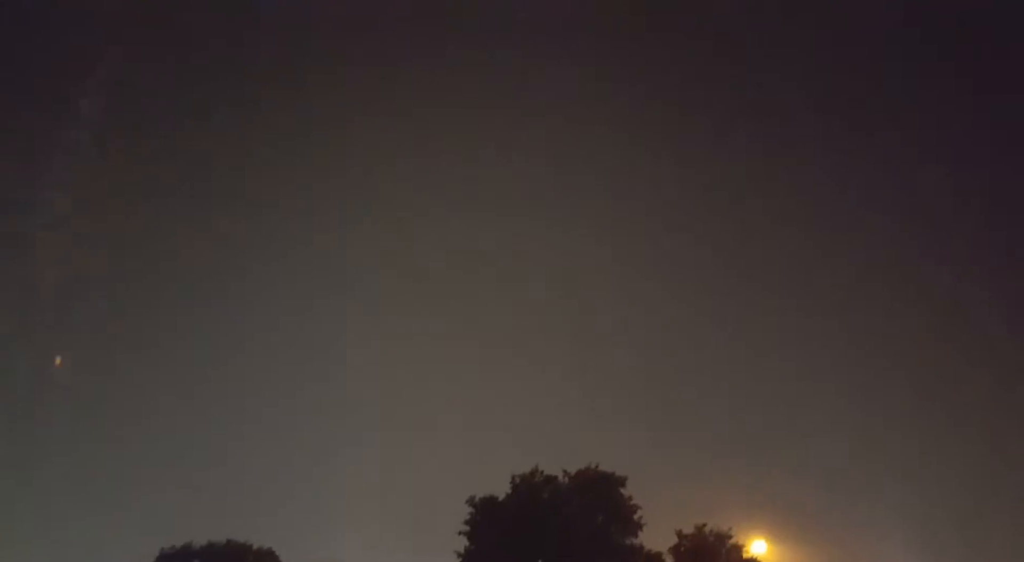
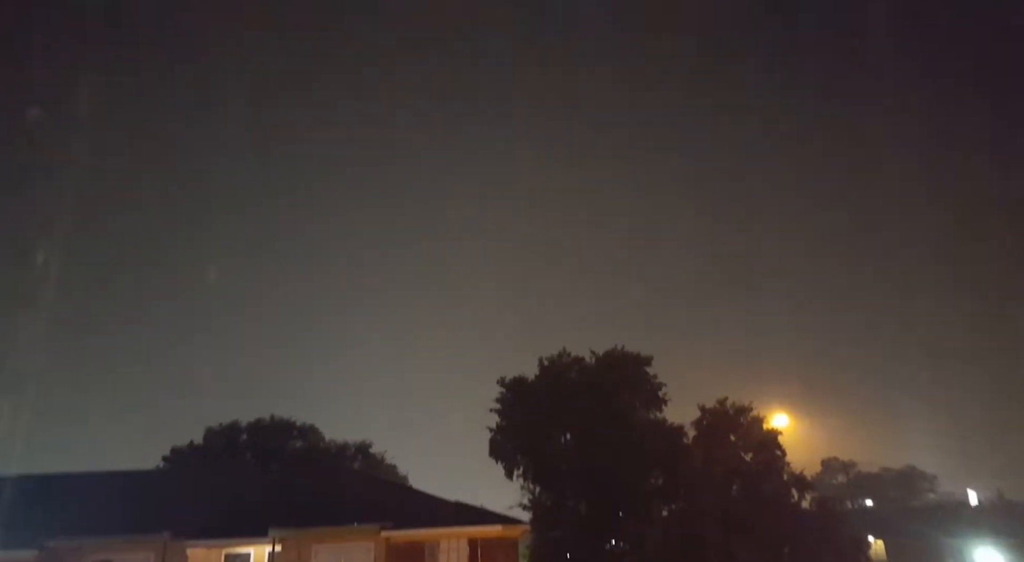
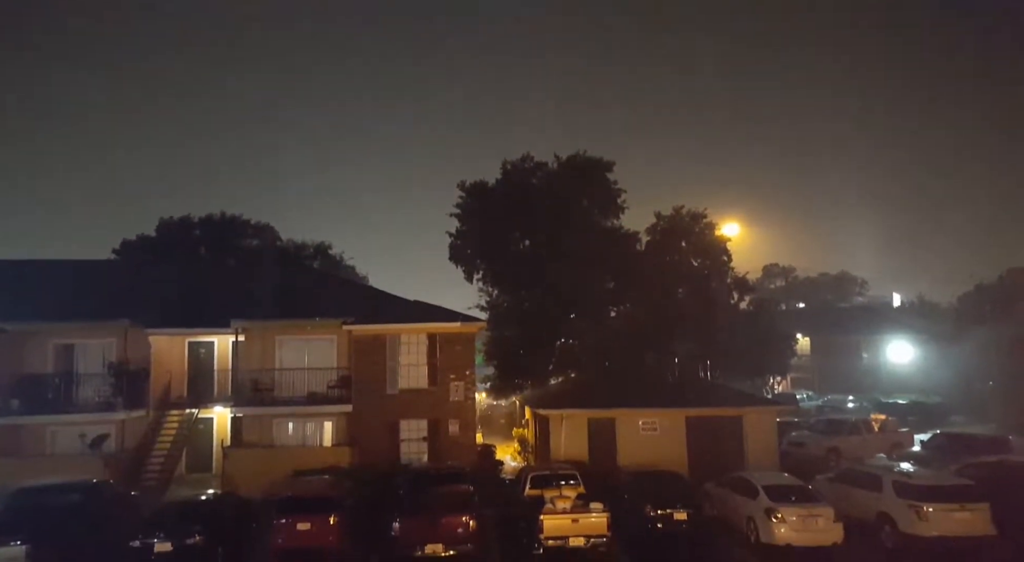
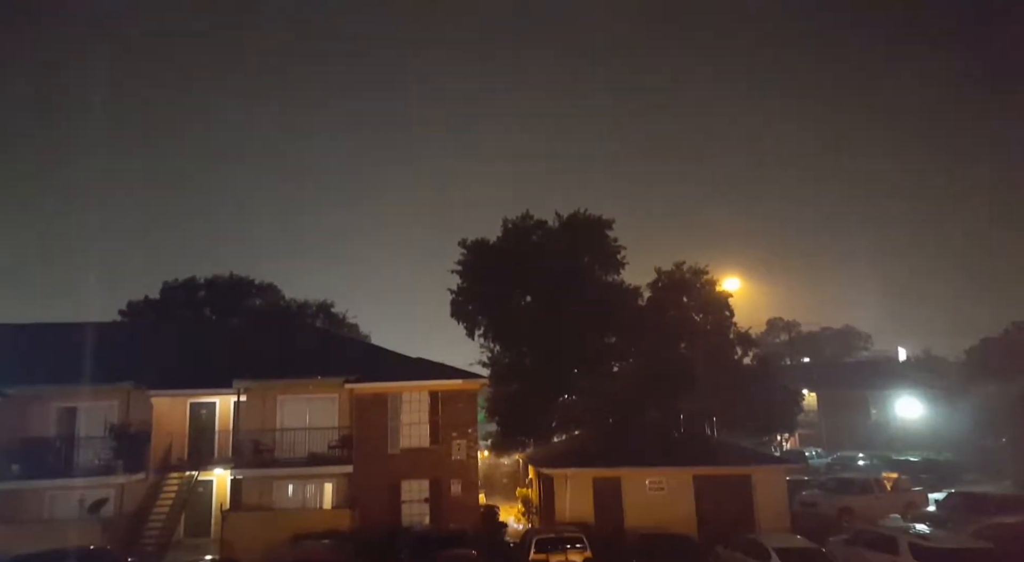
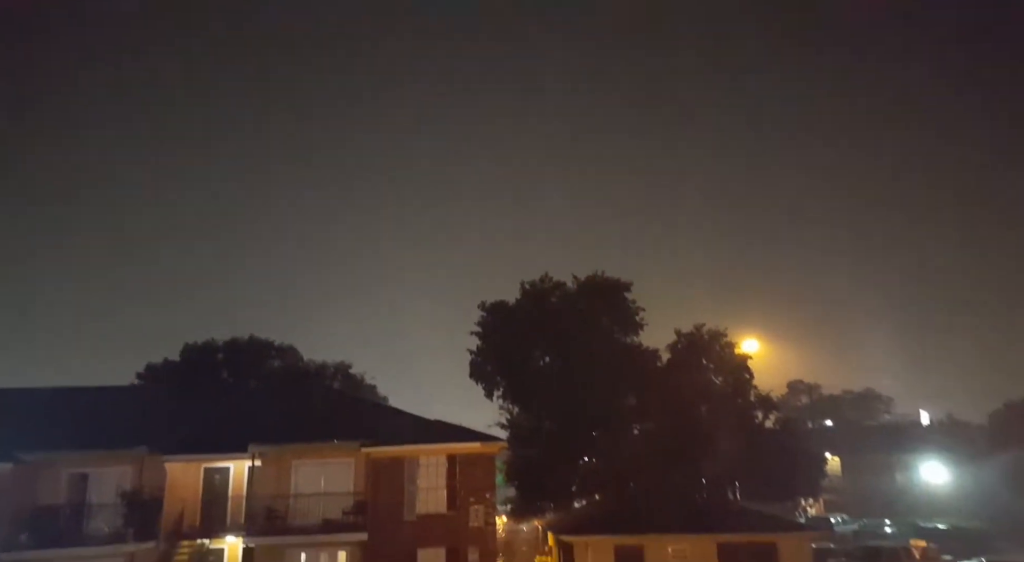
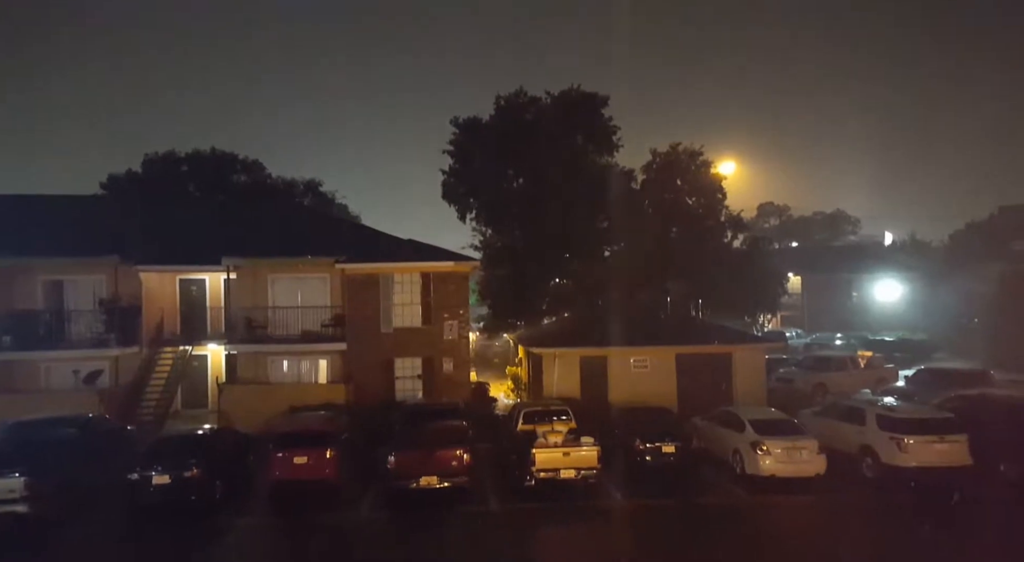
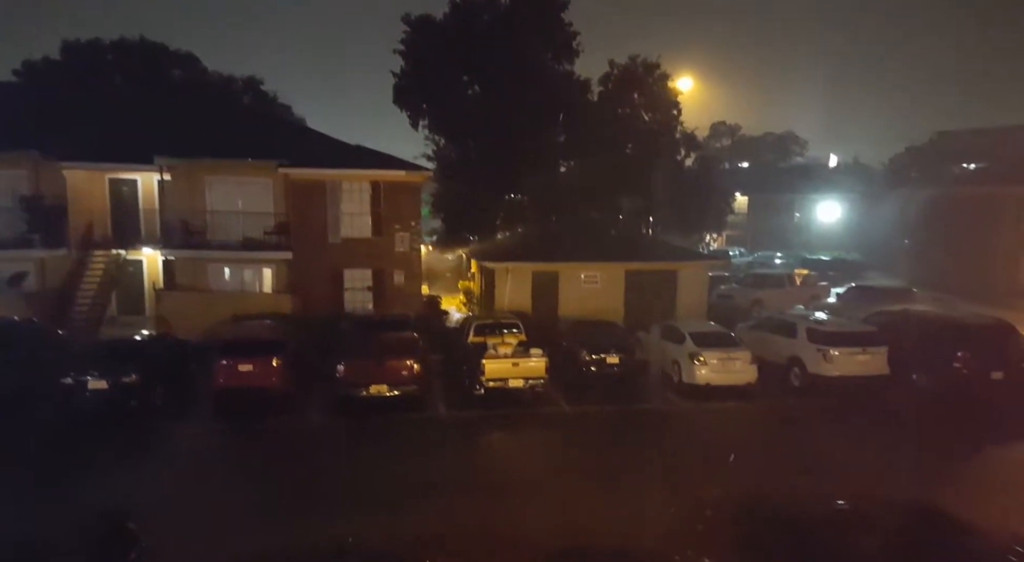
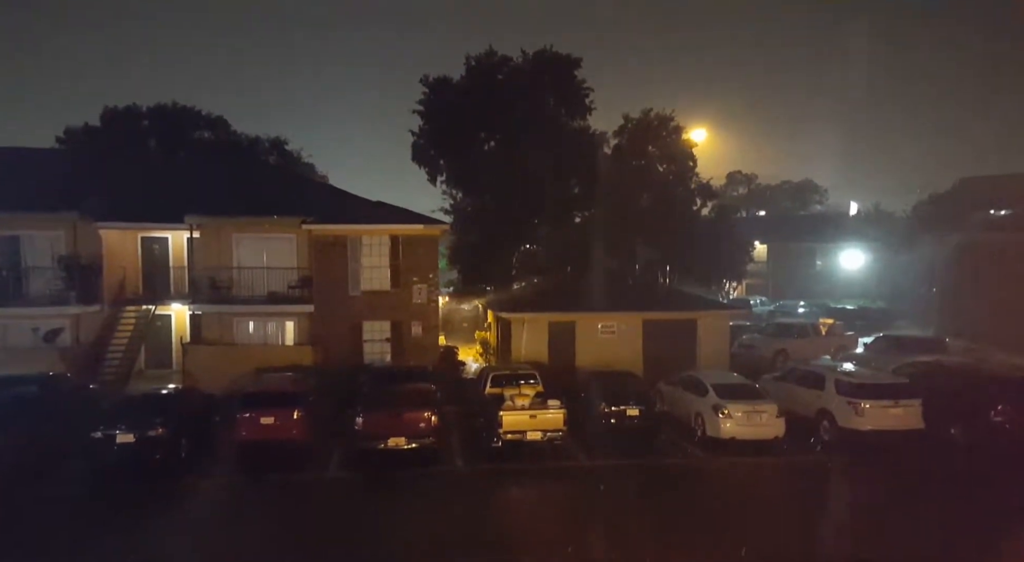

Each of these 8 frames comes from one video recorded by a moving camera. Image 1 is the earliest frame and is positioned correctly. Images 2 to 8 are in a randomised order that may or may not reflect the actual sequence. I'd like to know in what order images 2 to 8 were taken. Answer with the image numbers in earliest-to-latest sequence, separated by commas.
2, 5, 4, 3, 6, 8, 7
